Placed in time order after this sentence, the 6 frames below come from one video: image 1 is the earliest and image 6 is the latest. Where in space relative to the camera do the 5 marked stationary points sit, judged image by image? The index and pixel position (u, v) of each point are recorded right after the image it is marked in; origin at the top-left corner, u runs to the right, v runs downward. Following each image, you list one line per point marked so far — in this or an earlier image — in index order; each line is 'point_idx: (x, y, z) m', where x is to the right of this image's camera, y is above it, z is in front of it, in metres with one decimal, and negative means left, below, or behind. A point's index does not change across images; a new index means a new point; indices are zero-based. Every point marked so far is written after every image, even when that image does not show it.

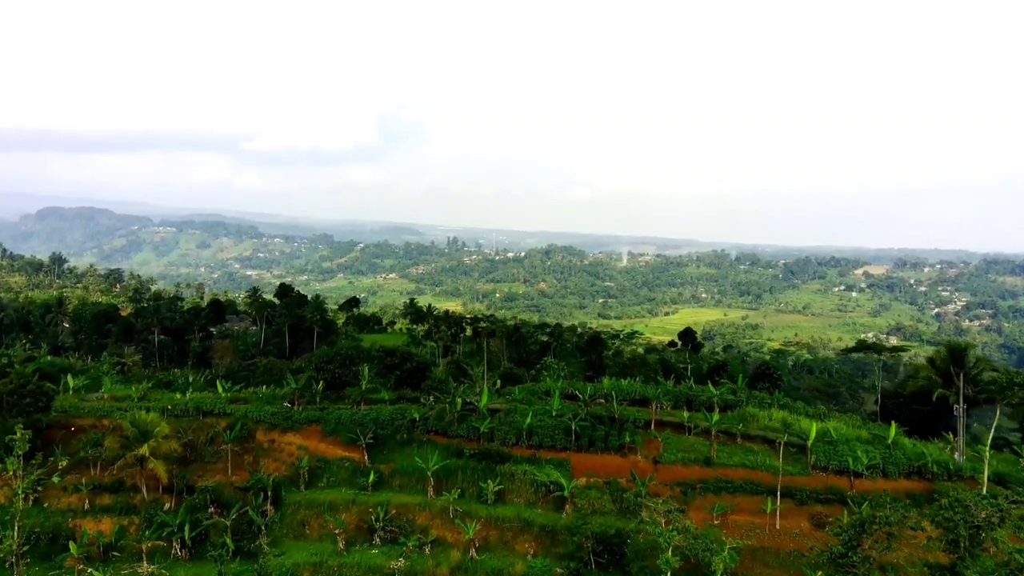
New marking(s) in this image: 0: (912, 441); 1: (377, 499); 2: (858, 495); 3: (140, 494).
0: (+11.9, -4.6, +16.7) m
1: (-3.2, -5.0, +13.3) m
2: (+8.1, -4.9, +13.1) m
3: (-9.2, -5.1, +14.0) m
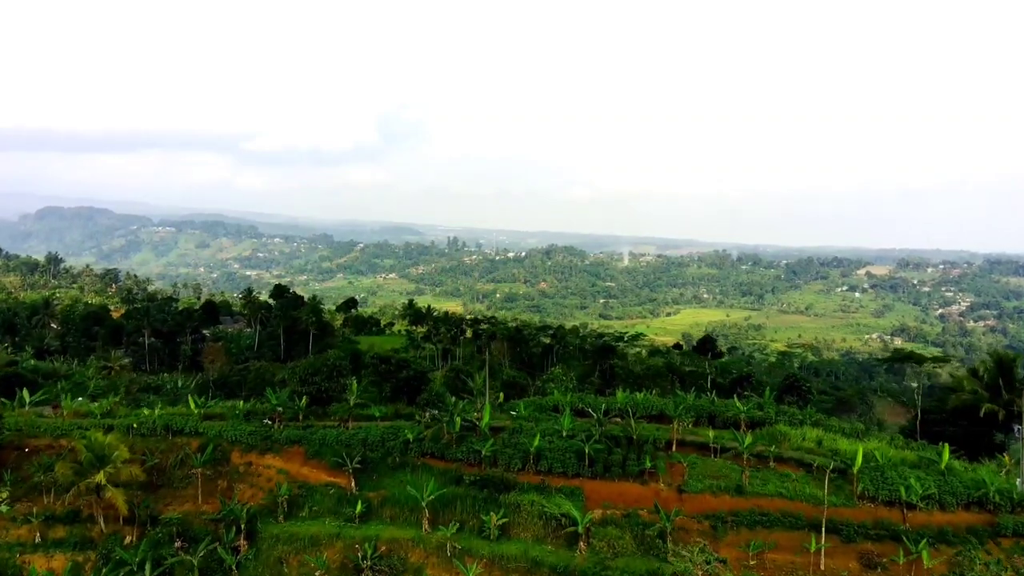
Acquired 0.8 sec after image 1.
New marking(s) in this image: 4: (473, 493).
0: (+12.0, -4.7, +15.3) m
1: (-3.1, -5.1, +11.8) m
2: (+8.2, -5.0, +11.7) m
3: (-9.1, -5.2, +12.6) m
4: (-0.9, -4.7, +12.9) m
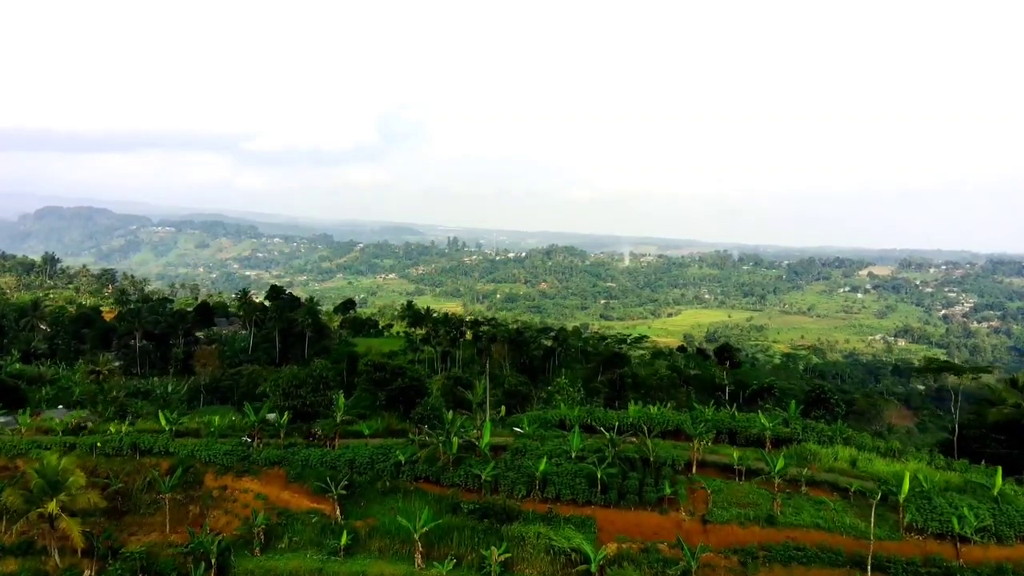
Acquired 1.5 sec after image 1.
0: (+12.1, -4.8, +14.1) m
1: (-3.0, -5.2, +10.7) m
2: (+8.3, -5.1, +10.5) m
3: (-9.1, -5.3, +11.4) m
4: (-0.8, -4.8, +11.7) m
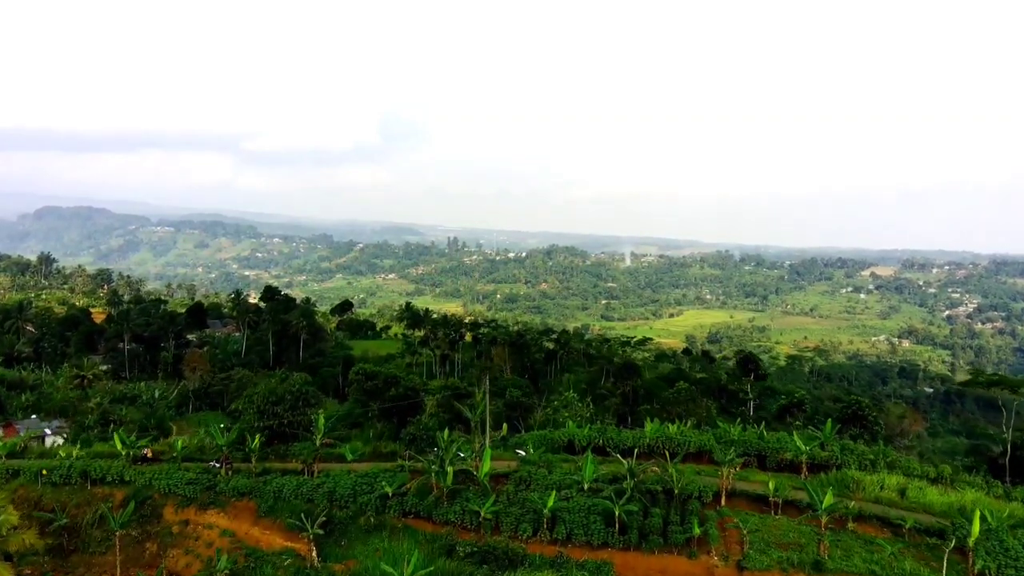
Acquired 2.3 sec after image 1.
0: (+12.2, -4.9, +12.7) m
1: (-2.9, -5.3, +9.3) m
2: (+8.3, -5.2, +9.1) m
3: (-9.0, -5.4, +10.1) m
4: (-0.8, -4.9, +10.4) m
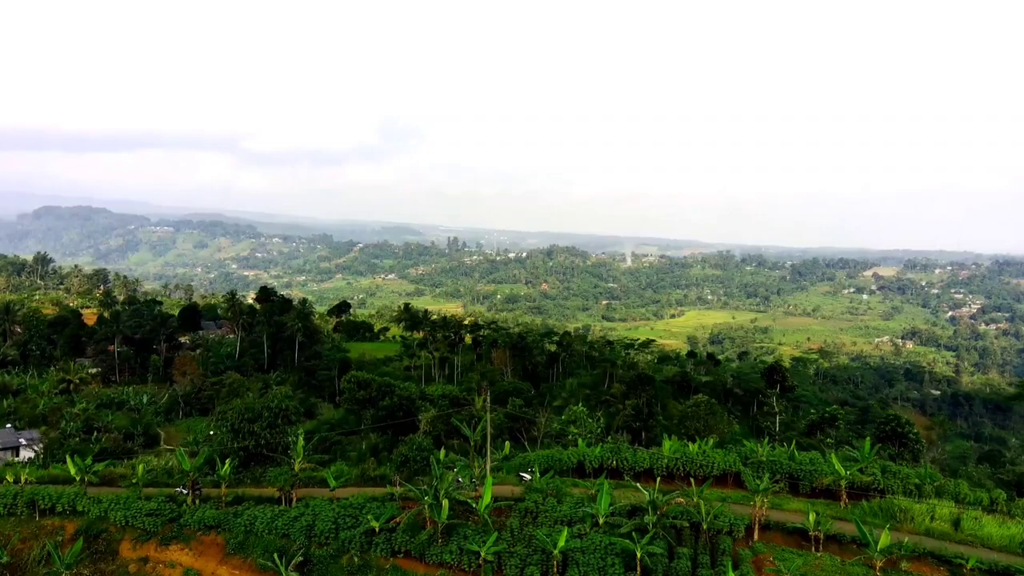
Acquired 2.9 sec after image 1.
0: (+12.2, -5.0, +11.6) m
1: (-2.9, -5.3, +8.2) m
2: (+8.4, -5.2, +8.0) m
3: (-8.9, -5.5, +8.9) m
4: (-0.7, -4.9, +9.2) m
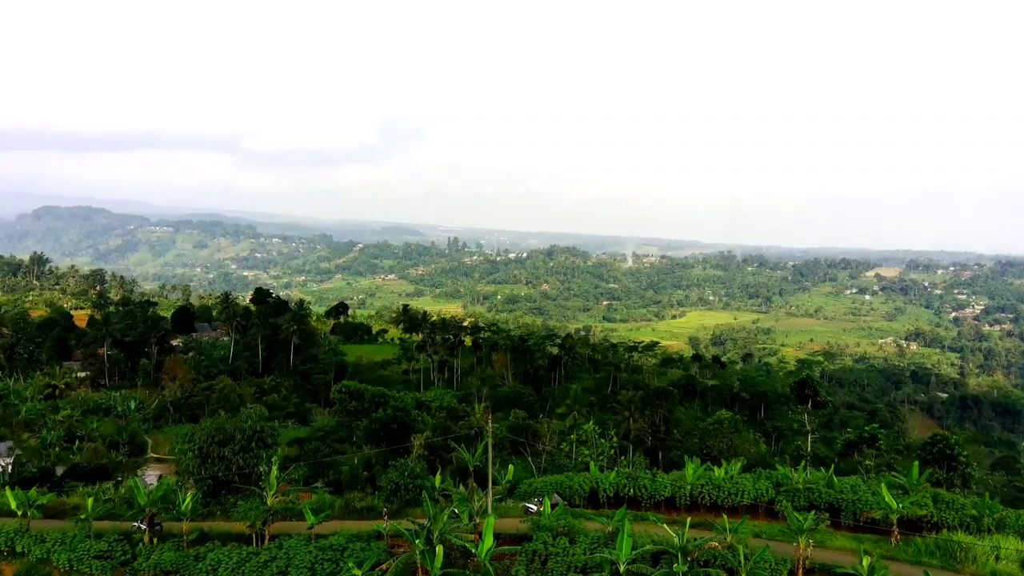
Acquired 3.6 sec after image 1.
0: (+12.3, -5.1, +10.4) m
1: (-2.8, -5.4, +7.0) m
2: (+8.5, -5.3, +6.8) m
3: (-8.9, -5.6, +7.8) m
4: (-0.6, -5.0, +8.1) m
